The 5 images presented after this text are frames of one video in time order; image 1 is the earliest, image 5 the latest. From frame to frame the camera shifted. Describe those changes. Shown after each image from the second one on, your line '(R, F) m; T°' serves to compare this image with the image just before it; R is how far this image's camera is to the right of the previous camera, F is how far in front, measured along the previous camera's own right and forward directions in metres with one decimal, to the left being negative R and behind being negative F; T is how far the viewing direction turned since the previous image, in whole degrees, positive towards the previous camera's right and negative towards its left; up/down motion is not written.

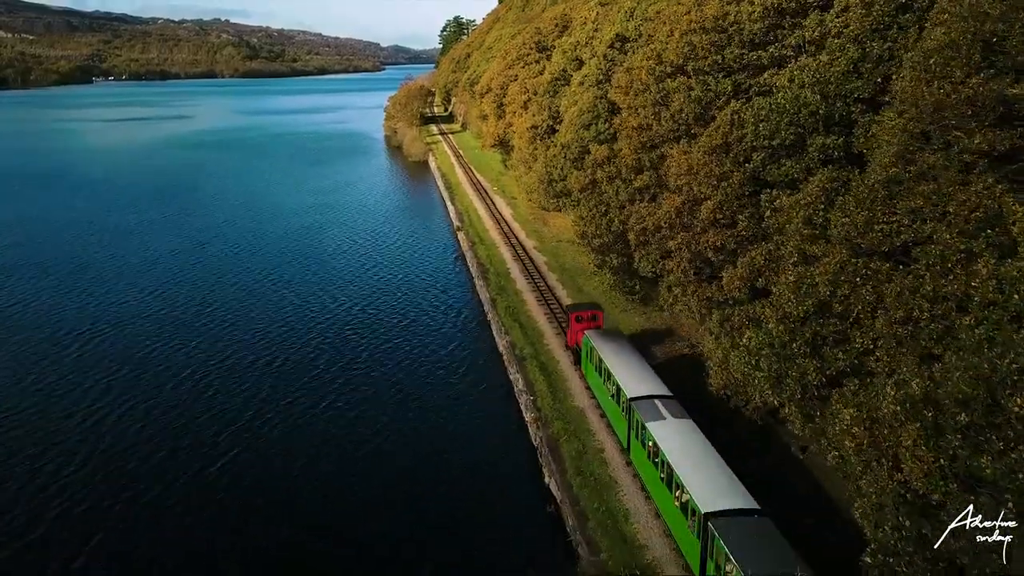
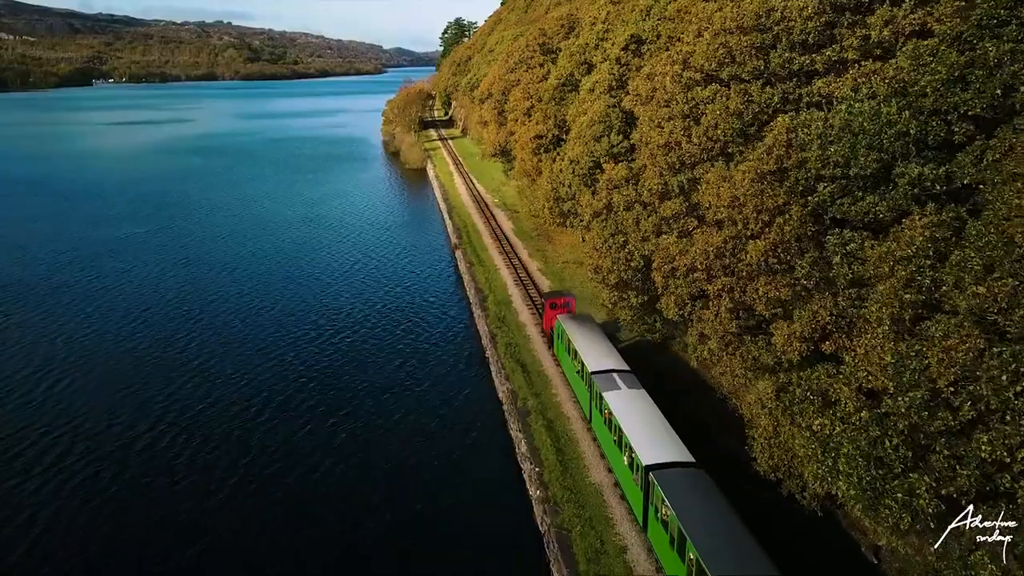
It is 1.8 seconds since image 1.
(0.0, +4.1) m; 0°
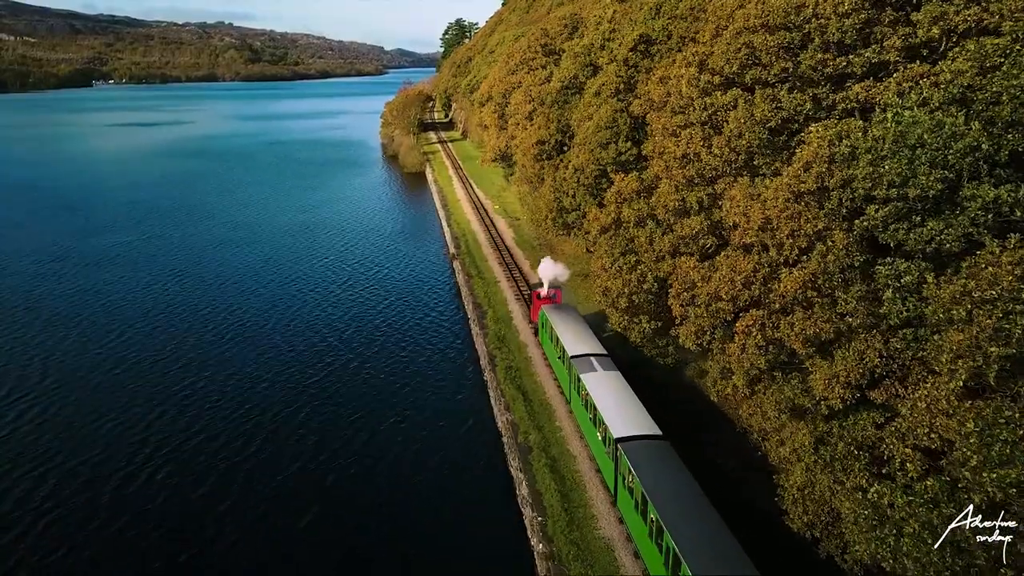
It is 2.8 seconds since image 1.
(0.0, +2.2) m; 0°
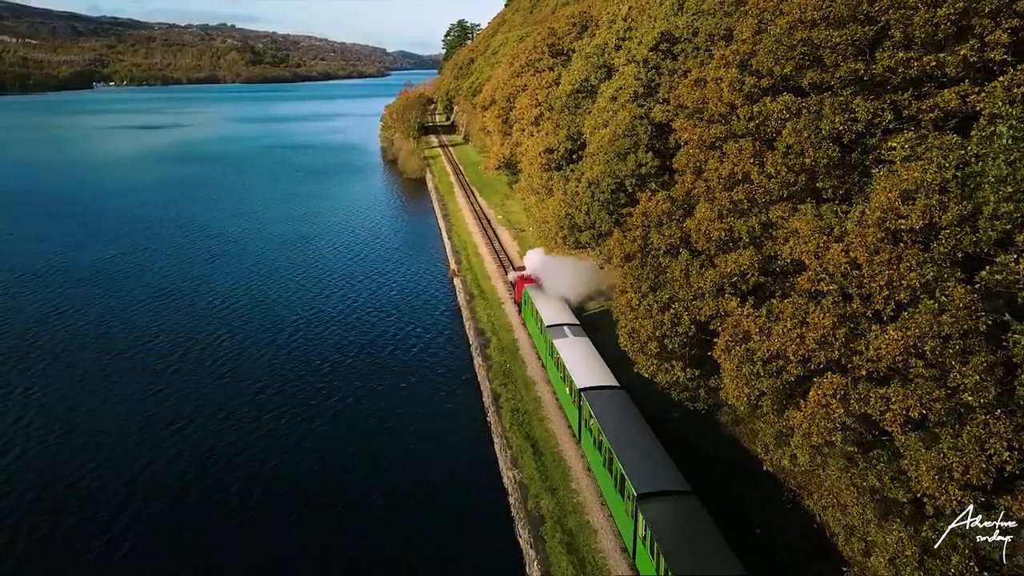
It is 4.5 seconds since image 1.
(-0.1, +3.4) m; 0°
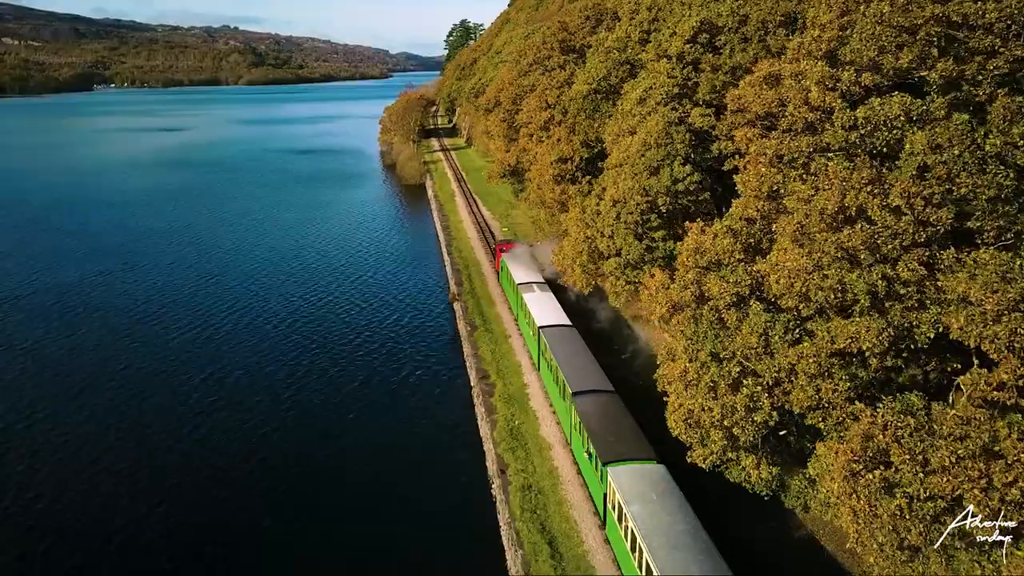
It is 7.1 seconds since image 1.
(-0.1, +4.8) m; 0°
